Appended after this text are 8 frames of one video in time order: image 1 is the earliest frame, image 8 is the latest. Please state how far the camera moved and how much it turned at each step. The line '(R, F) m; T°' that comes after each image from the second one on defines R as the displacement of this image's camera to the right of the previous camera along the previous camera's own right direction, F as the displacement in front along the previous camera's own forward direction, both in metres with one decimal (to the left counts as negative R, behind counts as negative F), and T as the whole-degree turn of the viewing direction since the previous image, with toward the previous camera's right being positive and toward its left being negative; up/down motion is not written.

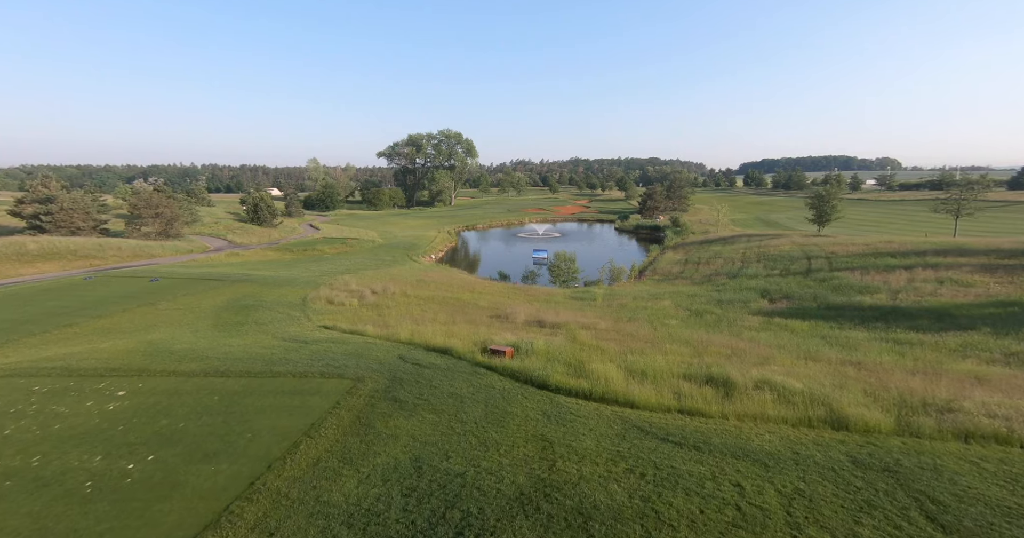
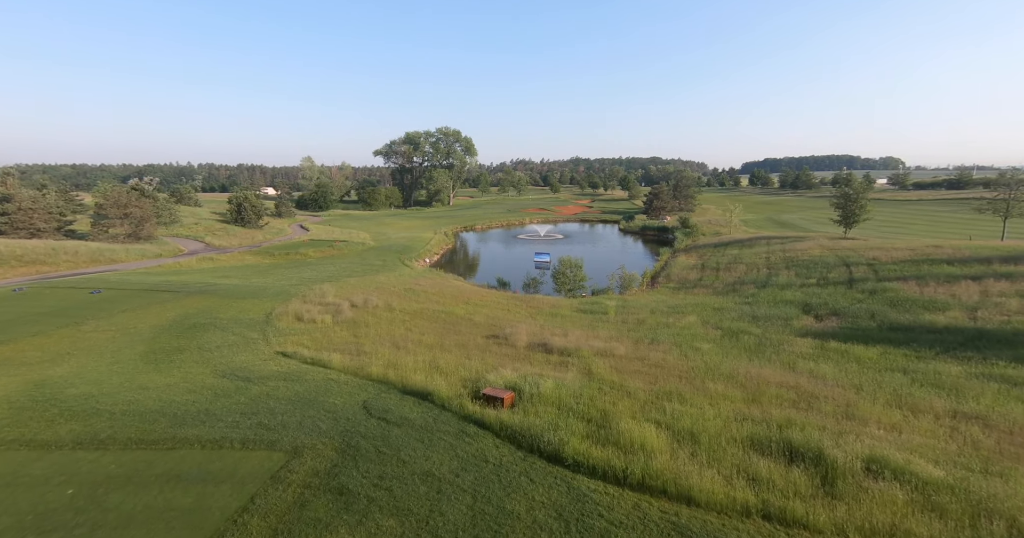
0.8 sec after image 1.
(0.0, +3.0) m; 0°
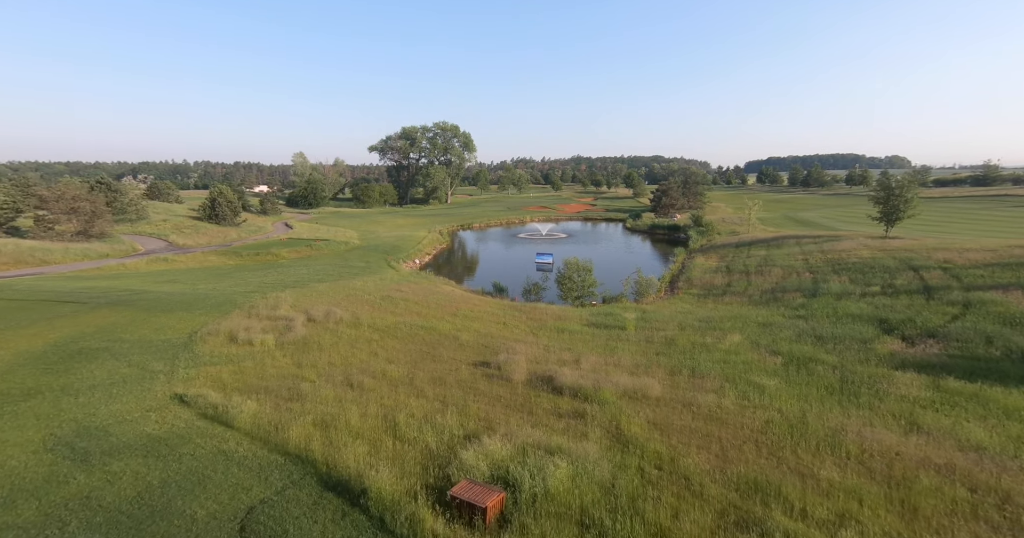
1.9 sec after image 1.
(+0.1, +4.0) m; 0°
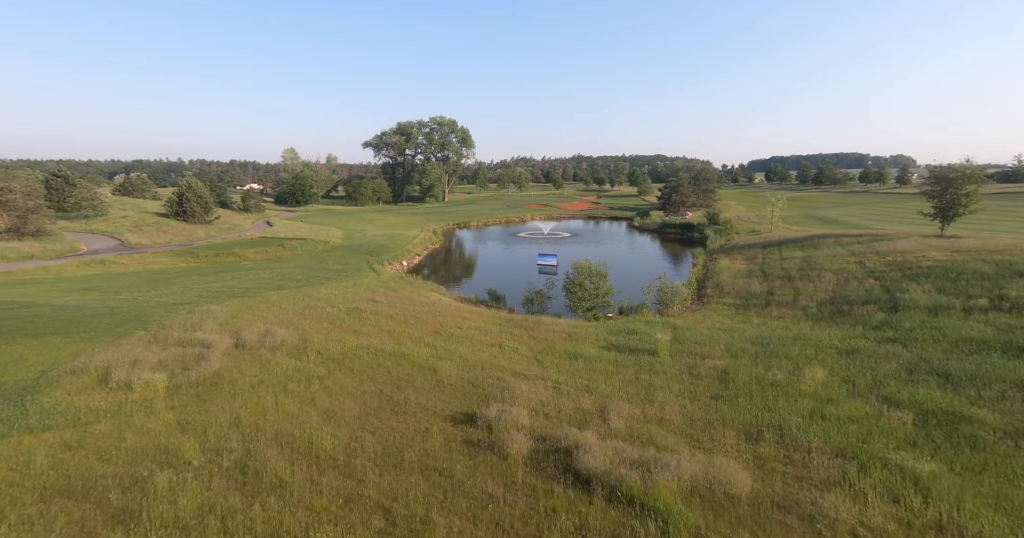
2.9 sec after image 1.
(+0.1, +4.2) m; 0°
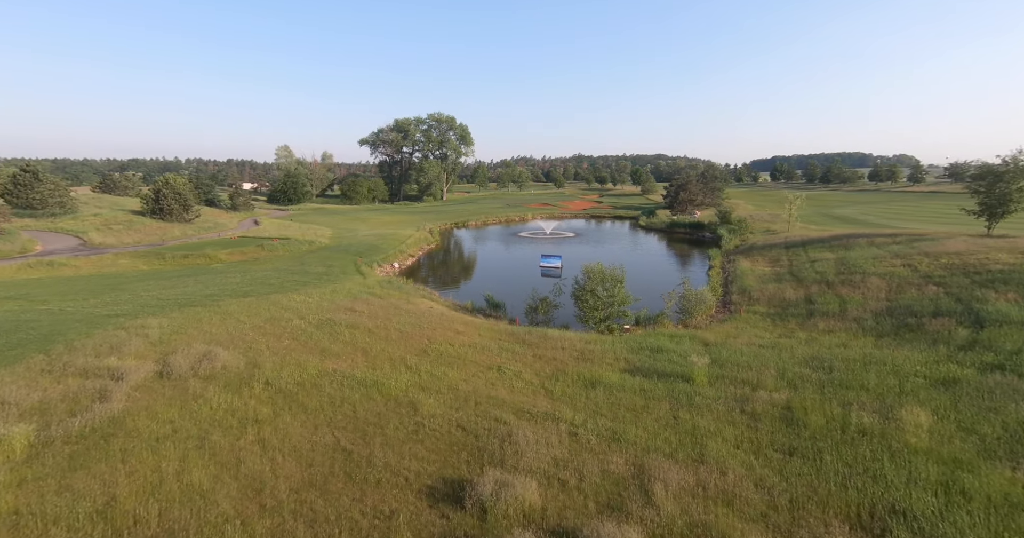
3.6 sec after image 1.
(0.0, +2.7) m; 0°
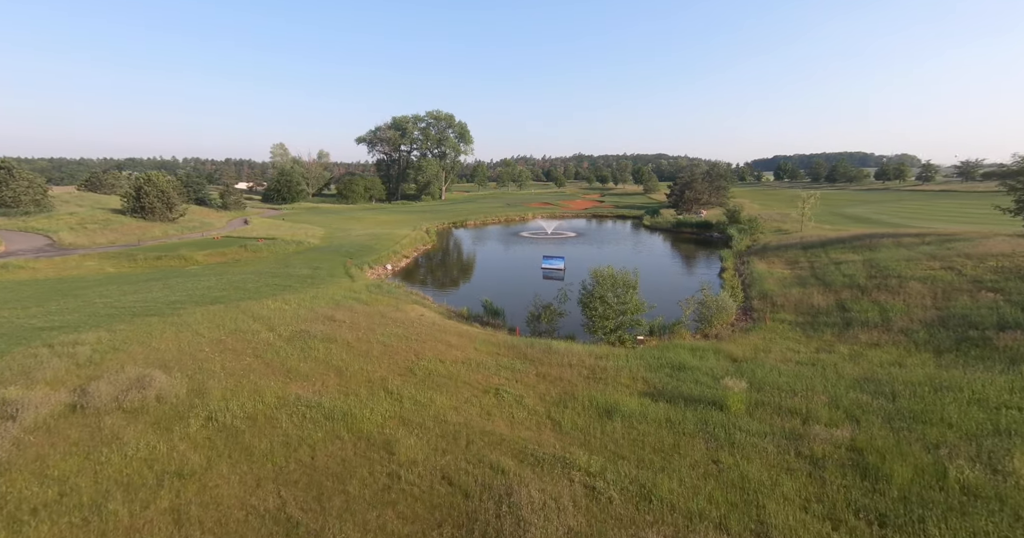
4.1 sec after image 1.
(0.0, +1.9) m; 0°
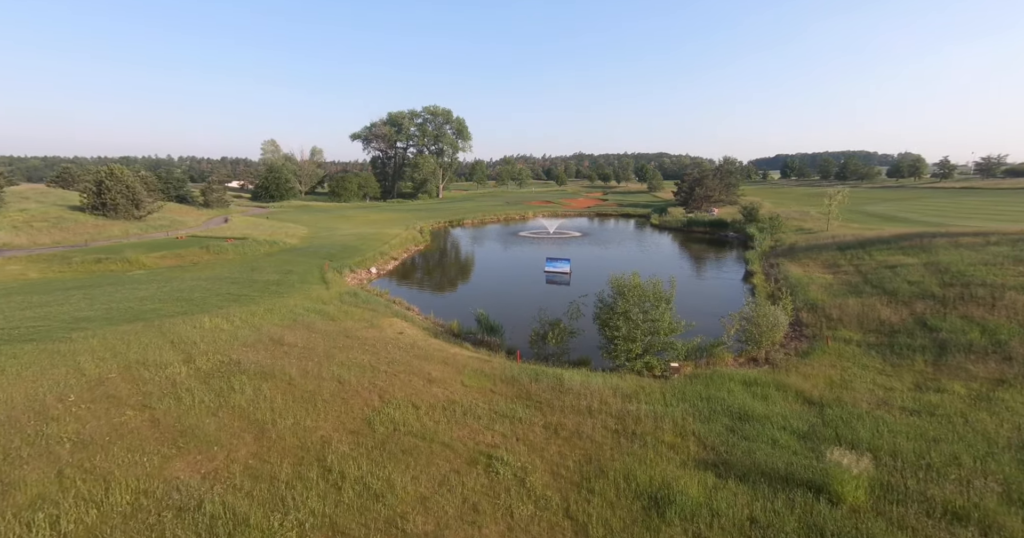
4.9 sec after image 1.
(0.0, +3.3) m; 0°
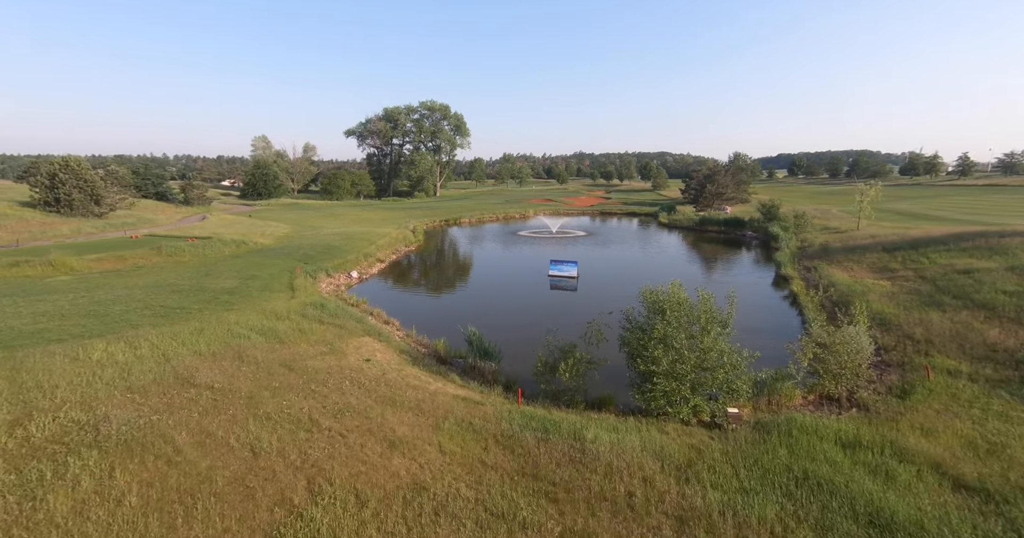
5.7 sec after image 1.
(0.0, +3.3) m; 0°
